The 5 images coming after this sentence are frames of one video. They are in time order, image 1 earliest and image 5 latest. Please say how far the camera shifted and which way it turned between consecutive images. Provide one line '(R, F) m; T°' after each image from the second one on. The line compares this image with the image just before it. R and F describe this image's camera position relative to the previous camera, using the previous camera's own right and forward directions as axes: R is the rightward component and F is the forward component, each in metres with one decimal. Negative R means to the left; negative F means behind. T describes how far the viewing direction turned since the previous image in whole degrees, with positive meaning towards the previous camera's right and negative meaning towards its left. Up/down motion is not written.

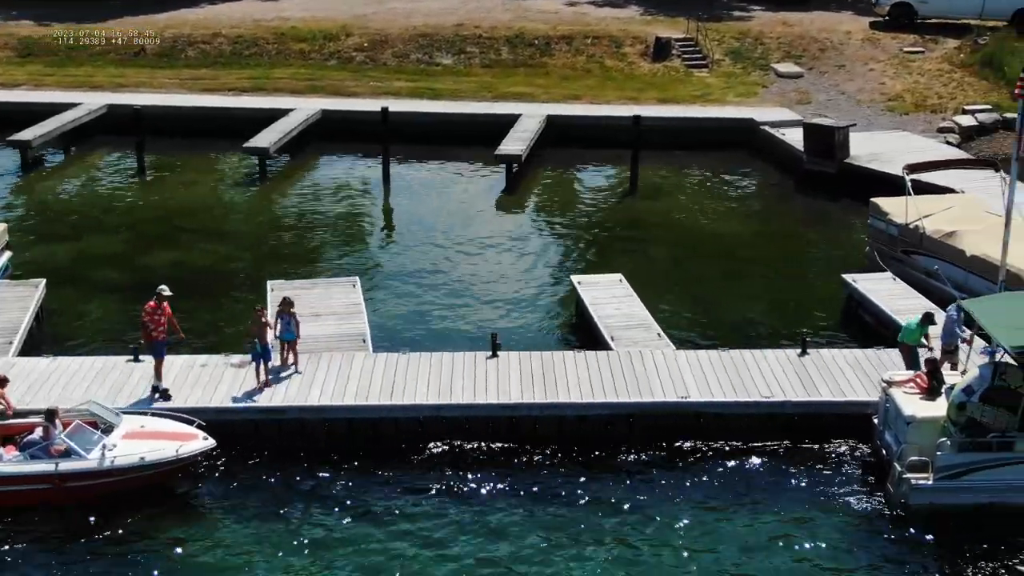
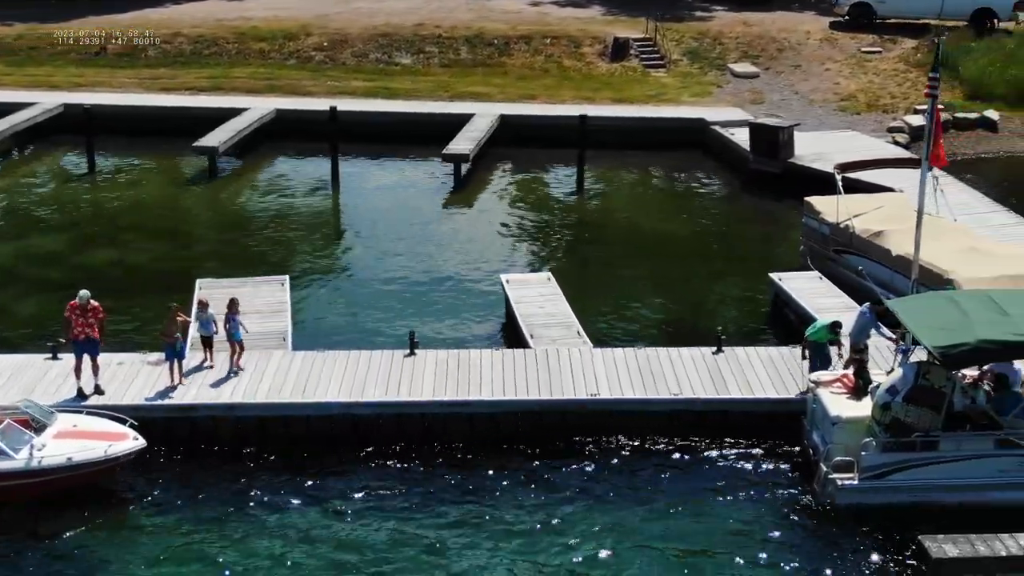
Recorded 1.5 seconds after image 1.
(+1.3, -0.1) m; 0°
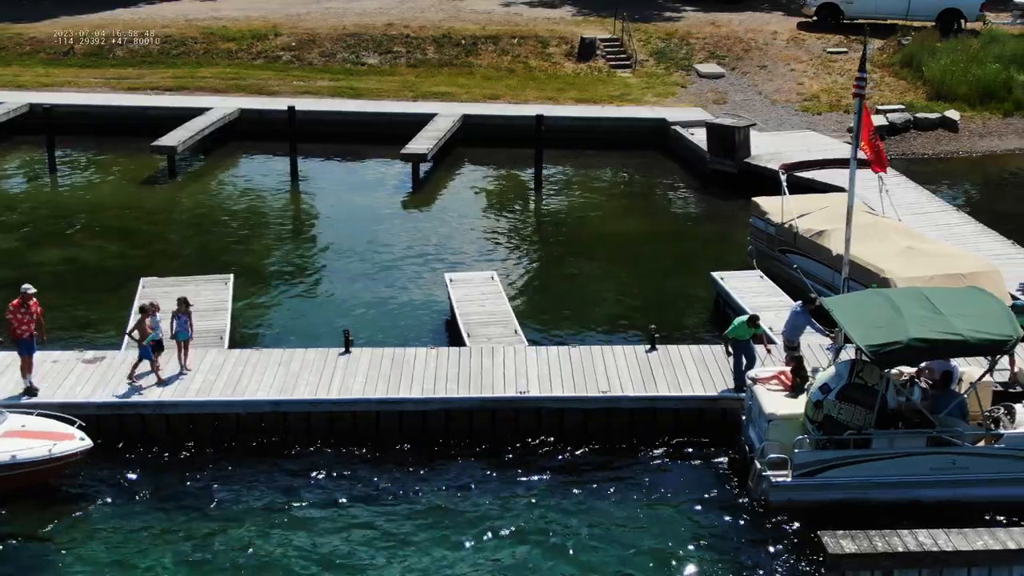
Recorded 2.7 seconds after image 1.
(+1.1, -0.1) m; 0°
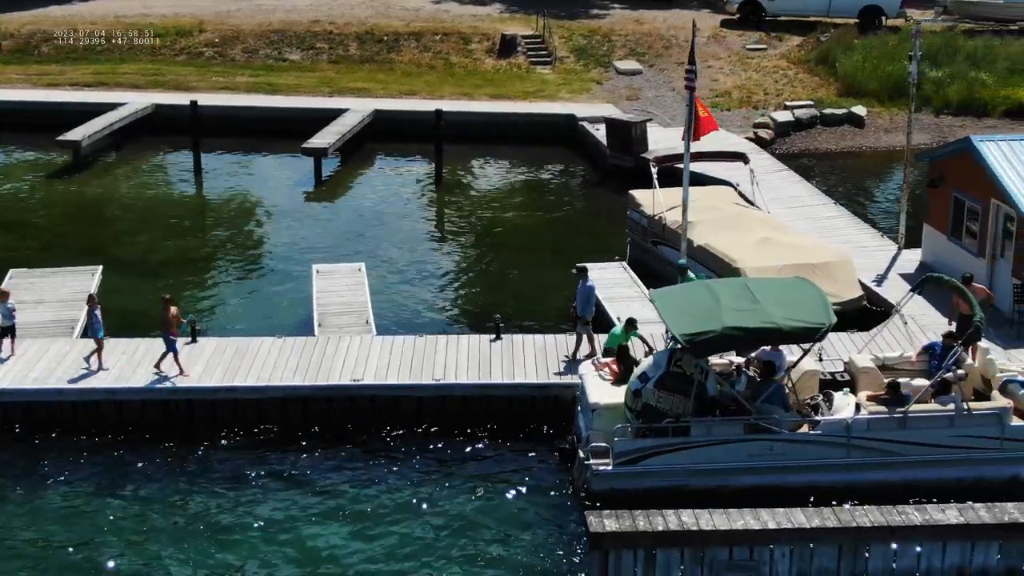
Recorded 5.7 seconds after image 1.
(+2.5, -0.2) m; 0°
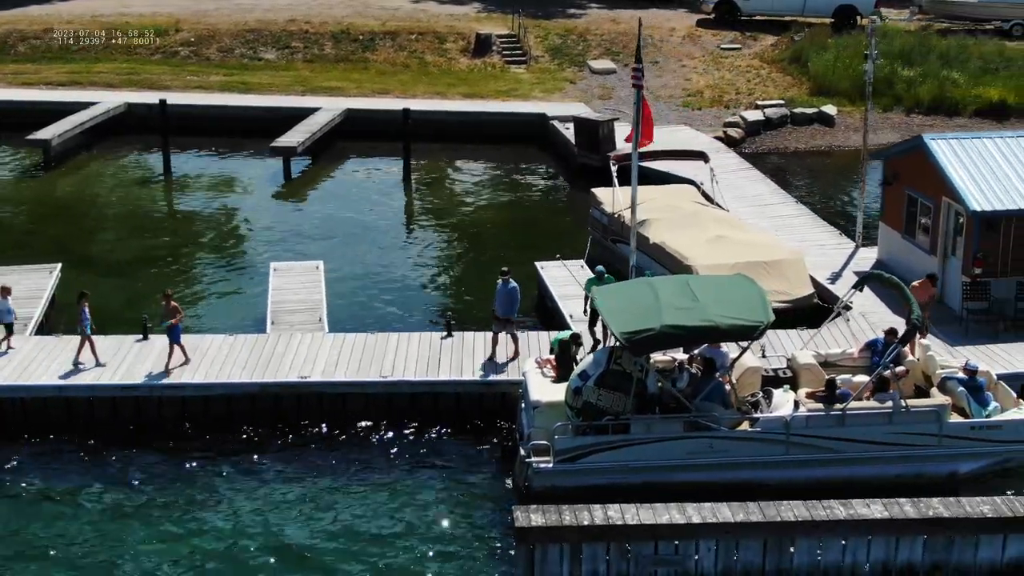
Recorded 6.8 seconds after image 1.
(+0.8, -0.1) m; 0°
